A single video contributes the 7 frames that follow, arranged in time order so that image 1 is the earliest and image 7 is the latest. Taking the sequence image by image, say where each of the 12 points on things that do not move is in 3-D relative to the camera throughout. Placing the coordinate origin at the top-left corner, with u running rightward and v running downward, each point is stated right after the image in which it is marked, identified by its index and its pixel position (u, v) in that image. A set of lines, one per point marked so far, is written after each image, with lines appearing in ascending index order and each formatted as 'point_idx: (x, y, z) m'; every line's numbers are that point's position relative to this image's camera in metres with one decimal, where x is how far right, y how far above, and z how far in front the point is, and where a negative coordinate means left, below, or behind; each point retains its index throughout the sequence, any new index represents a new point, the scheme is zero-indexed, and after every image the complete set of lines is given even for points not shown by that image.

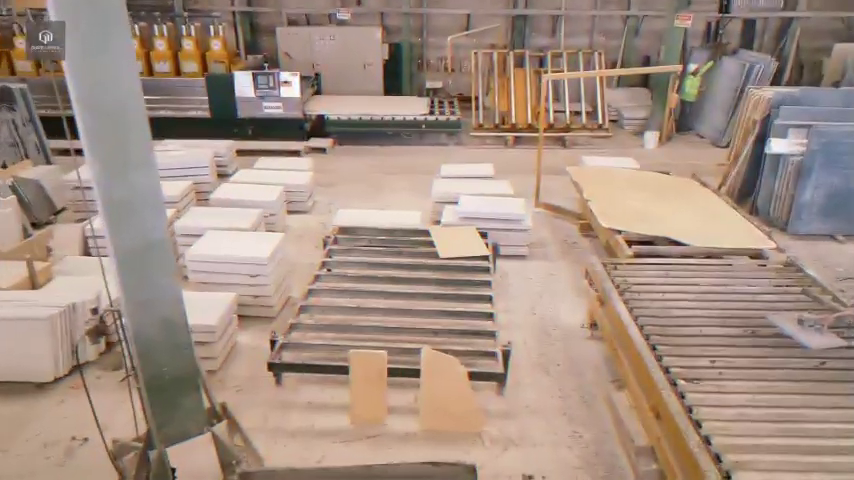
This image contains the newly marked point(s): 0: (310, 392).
0: (-2.8, -3.6, +3.1) m
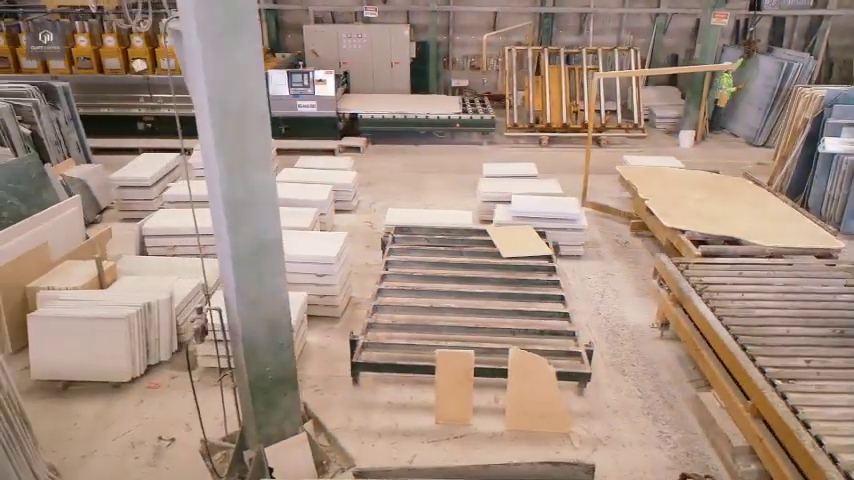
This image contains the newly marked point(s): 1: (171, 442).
0: (-0.9, -3.6, +3.1) m
1: (-5.5, -4.3, +2.8) m
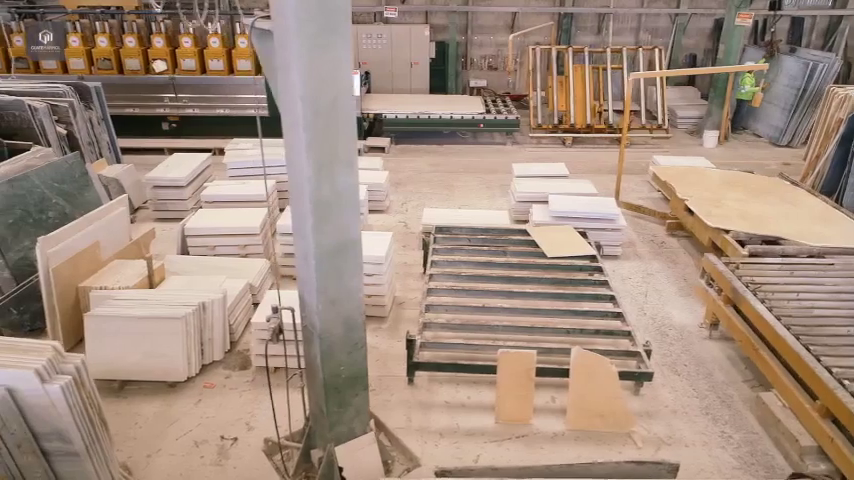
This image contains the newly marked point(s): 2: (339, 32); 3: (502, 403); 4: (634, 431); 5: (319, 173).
0: (+0.4, -3.6, +3.1) m
1: (-4.1, -4.3, +2.8) m
2: (-1.3, +2.9, +1.9) m
3: (+1.7, -3.6, +2.9) m
4: (+4.5, -4.2, +2.9) m
5: (-1.7, +1.0, +2.0) m
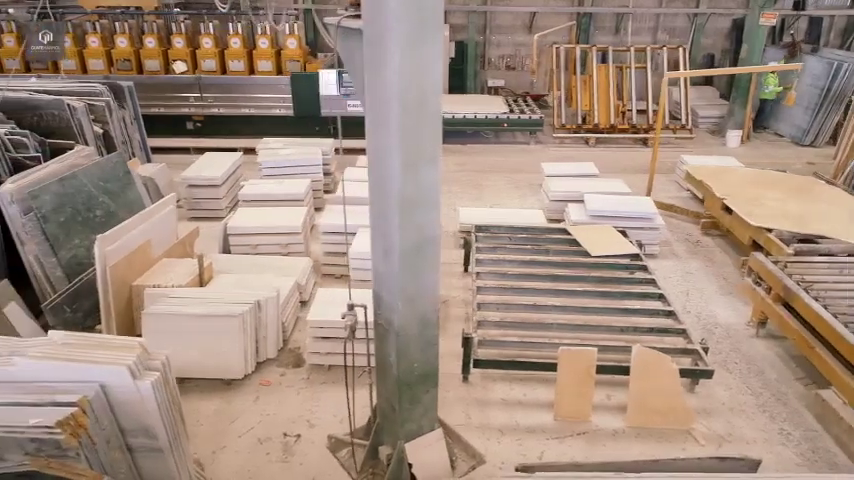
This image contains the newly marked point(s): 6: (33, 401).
0: (+1.7, -3.6, +3.2) m
1: (-2.8, -4.3, +2.8) m
2: (+0.1, +3.0, +1.9) m
3: (+3.0, -3.6, +2.9) m
4: (+5.8, -4.1, +2.9) m
5: (-0.3, +1.1, +2.0) m
6: (-5.6, -2.3, +1.9) m
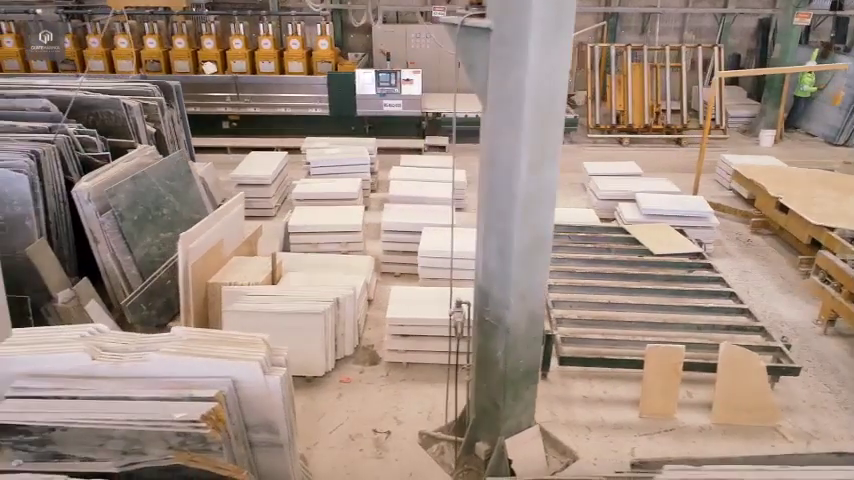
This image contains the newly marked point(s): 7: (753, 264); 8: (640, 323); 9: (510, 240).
0: (+3.7, -3.5, +3.2) m
1: (-0.8, -4.2, +2.8) m
2: (+2.0, +3.0, +1.9) m
3: (+4.9, -3.5, +2.9) m
4: (+7.8, -4.1, +2.9) m
5: (+1.6, +1.1, +2.0) m
6: (-3.7, -2.3, +1.9) m
7: (+11.2, -0.8, +4.5) m
8: (+5.3, -2.1, +3.2) m
9: (+1.4, 0.0, +2.2) m
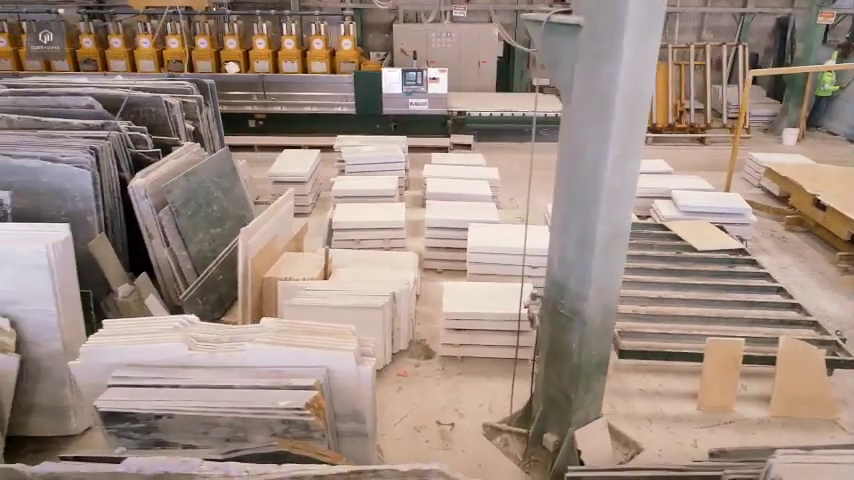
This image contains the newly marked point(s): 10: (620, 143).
0: (+5.1, -3.4, +3.2) m
1: (+0.6, -4.1, +2.9) m
2: (+3.4, +3.1, +2.0) m
3: (+6.3, -3.4, +3.0) m
4: (+9.2, -4.0, +2.9) m
5: (+3.0, +1.2, +2.1) m
6: (-2.3, -2.1, +1.9) m
7: (+12.6, -0.7, +4.5) m
8: (+6.7, -1.9, +3.3) m
9: (+2.7, +0.1, +2.2) m
10: (+3.0, +1.5, +2.1) m
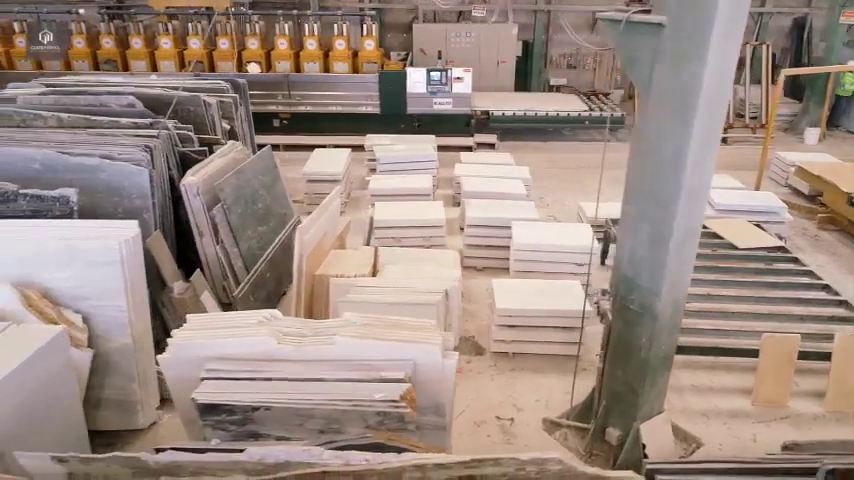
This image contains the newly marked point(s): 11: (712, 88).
0: (+6.4, -3.3, +3.2) m
1: (+1.9, -4.0, +2.9) m
2: (+4.7, +3.2, +2.0) m
3: (+7.6, -3.3, +3.0) m
4: (+10.5, -3.9, +3.0) m
5: (+4.3, +1.3, +2.1) m
6: (-0.9, -2.1, +2.0) m
7: (+13.9, -0.6, +4.6) m
8: (+8.0, -1.9, +3.3) m
9: (+4.1, +0.2, +2.2) m
10: (+4.3, +1.6, +2.1) m
11: (+4.4, +2.4, +2.0) m
